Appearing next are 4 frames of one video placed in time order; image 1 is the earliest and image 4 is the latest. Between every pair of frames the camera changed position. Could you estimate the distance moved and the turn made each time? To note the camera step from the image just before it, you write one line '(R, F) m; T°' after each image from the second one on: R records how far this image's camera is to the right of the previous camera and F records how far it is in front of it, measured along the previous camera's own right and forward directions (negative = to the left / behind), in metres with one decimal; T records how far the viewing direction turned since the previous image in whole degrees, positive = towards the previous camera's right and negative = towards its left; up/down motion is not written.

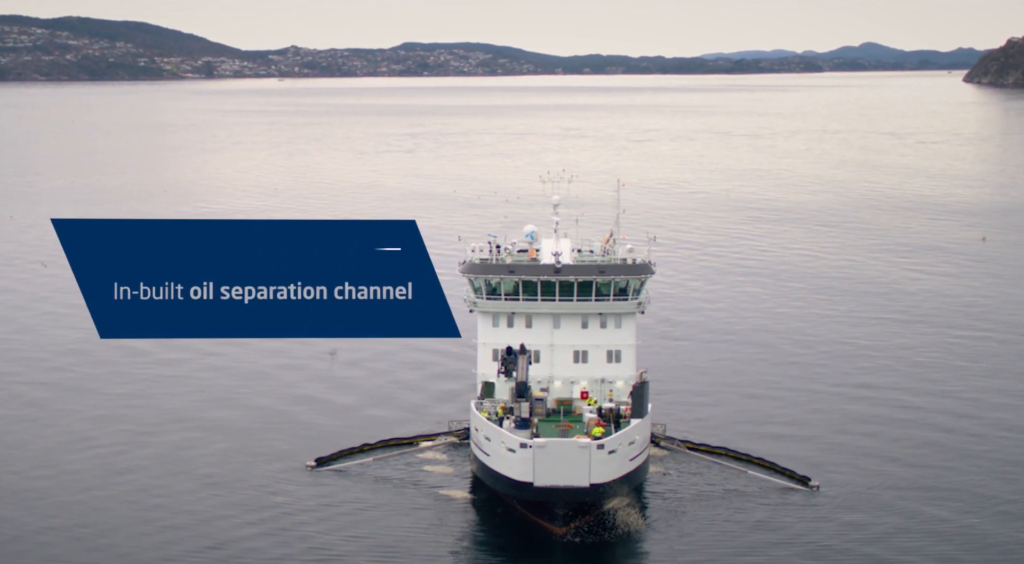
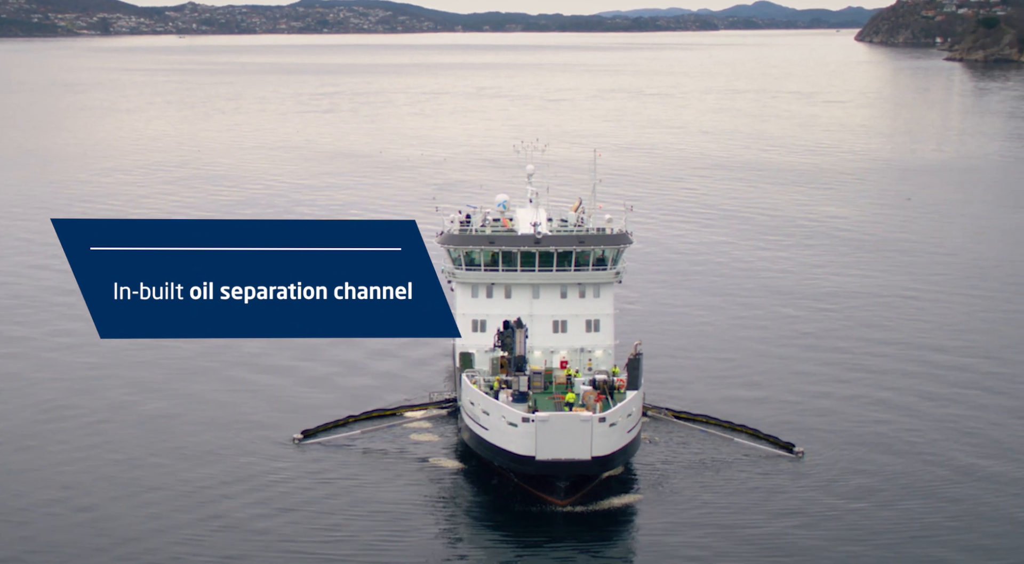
(-1.6, 0.0) m; +3°
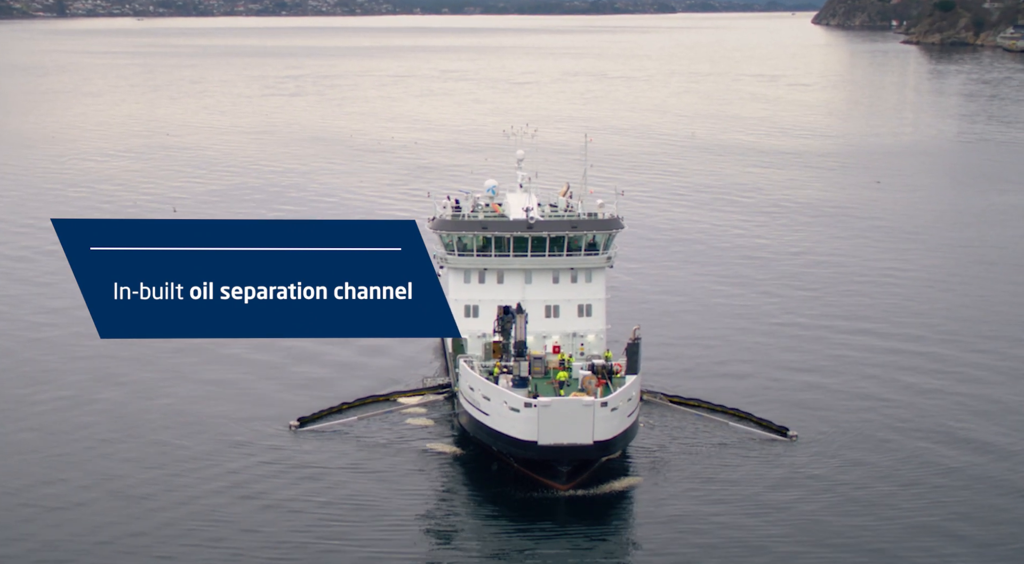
(-0.7, -0.1) m; +1°
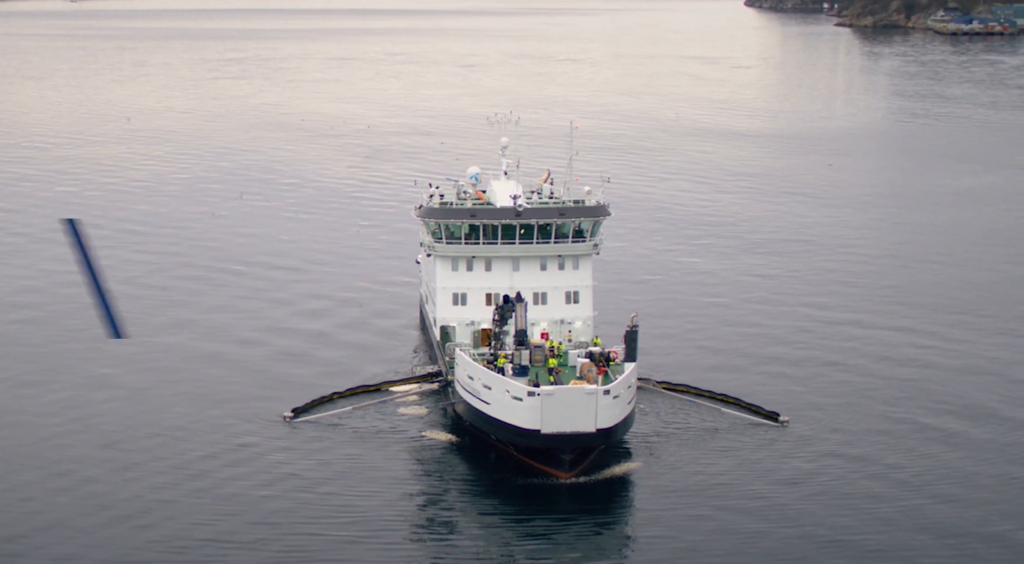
(-1.1, -0.2) m; +2°
